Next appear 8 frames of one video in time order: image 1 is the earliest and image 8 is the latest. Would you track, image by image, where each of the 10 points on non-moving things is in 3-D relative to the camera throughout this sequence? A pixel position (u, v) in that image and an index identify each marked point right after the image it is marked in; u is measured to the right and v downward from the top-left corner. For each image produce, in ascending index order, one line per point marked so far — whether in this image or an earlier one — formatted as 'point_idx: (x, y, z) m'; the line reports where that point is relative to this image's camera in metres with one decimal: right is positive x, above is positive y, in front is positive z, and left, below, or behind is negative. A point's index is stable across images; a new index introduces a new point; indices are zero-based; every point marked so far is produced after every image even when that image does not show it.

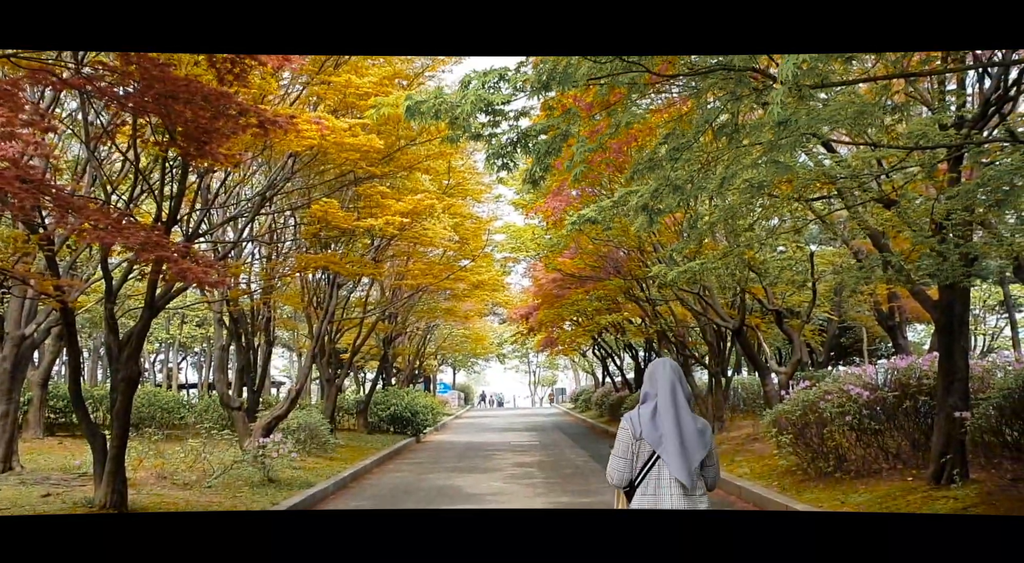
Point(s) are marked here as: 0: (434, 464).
0: (-1.5, -3.5, +14.6) m
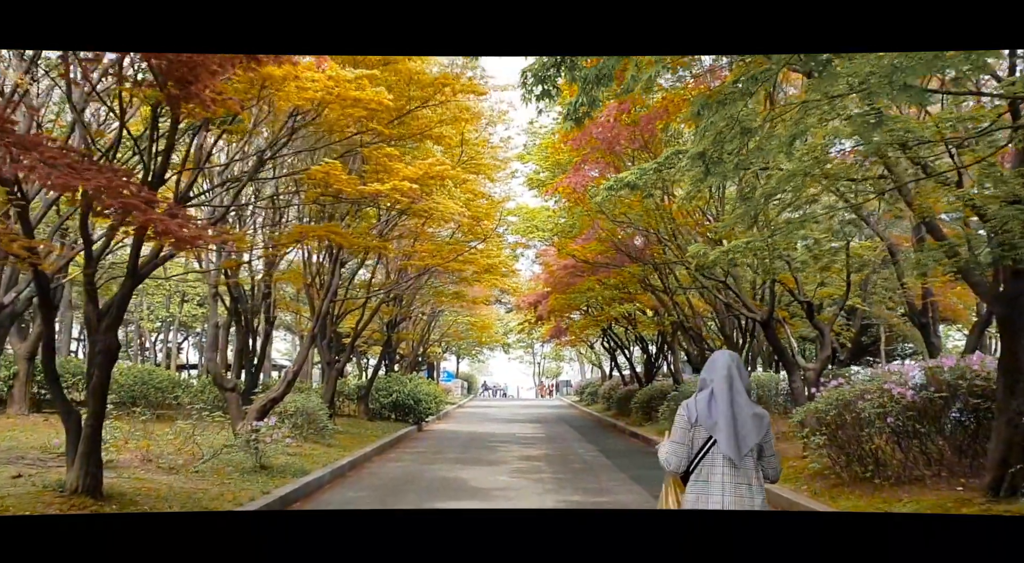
0: (-1.4, -3.2, +13.9) m
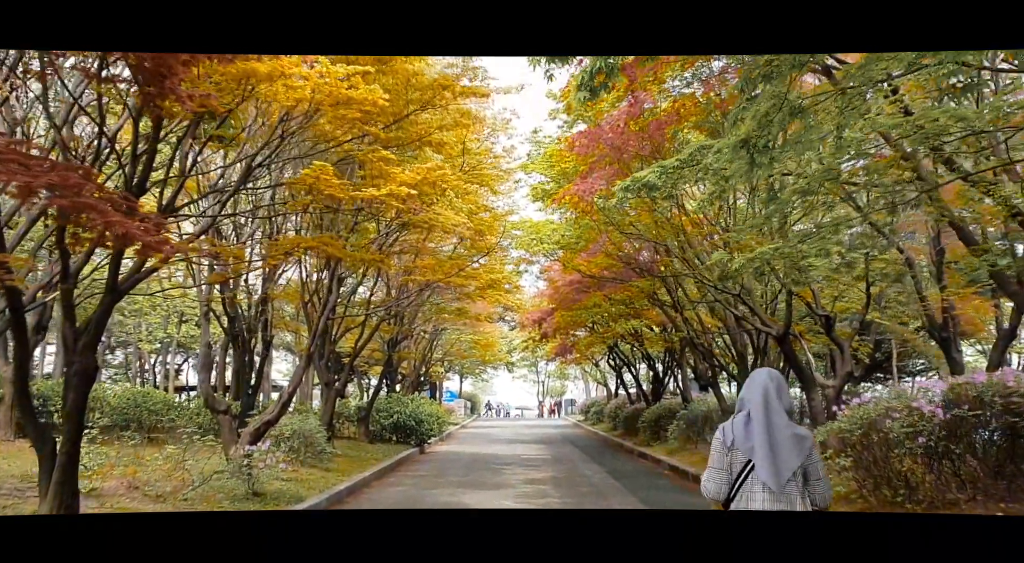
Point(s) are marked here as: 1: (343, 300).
0: (-1.3, -3.4, +13.4) m
1: (-3.3, -0.4, +15.0) m
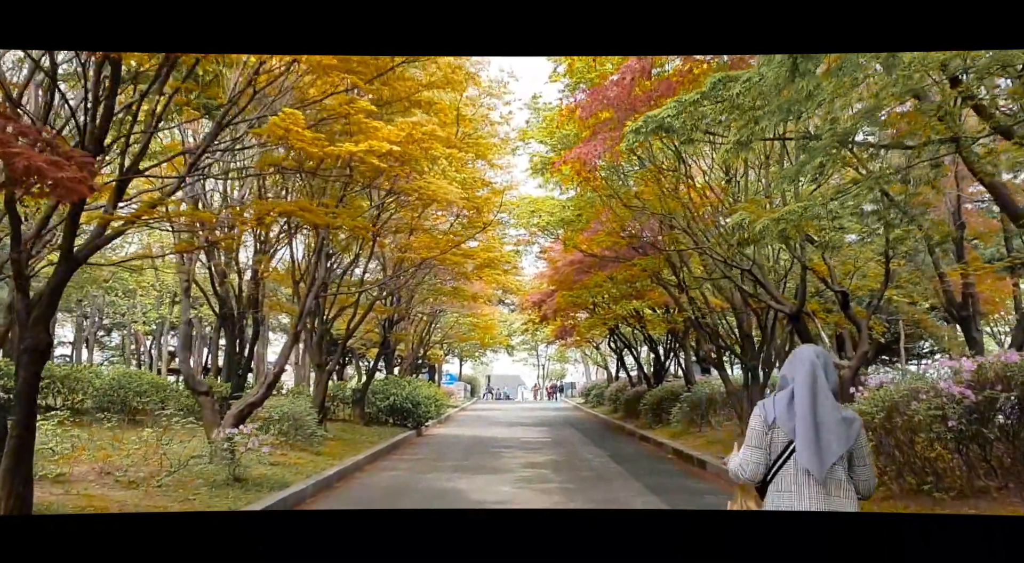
0: (-1.3, -3.1, +12.9) m
1: (-3.3, +0.1, +14.5) m
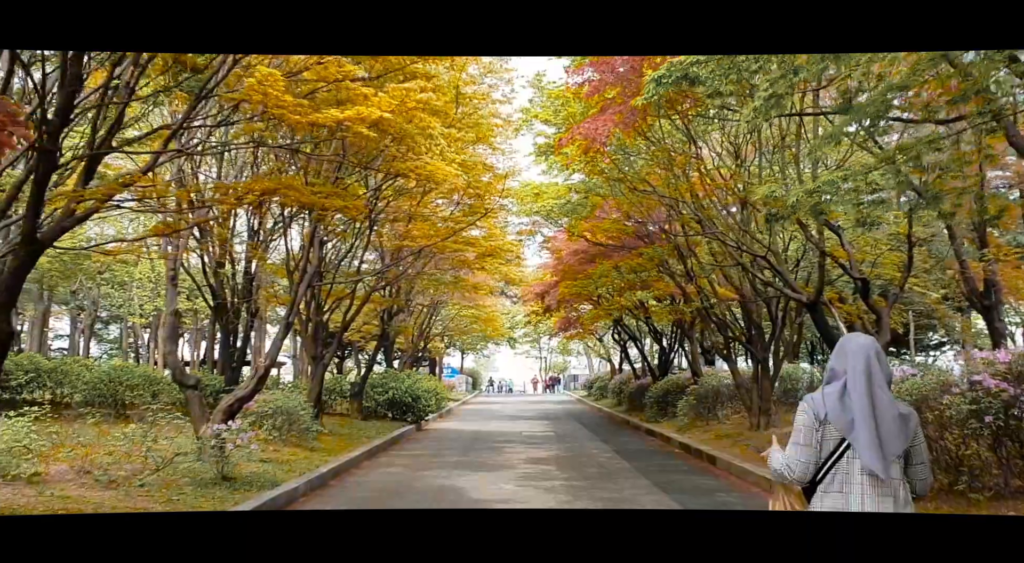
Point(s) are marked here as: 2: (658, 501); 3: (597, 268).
0: (-1.3, -2.9, +12.5) m
1: (-3.3, +0.3, +14.0) m
2: (+1.7, -2.5, +8.7) m
3: (+1.6, +0.3, +14.5) m
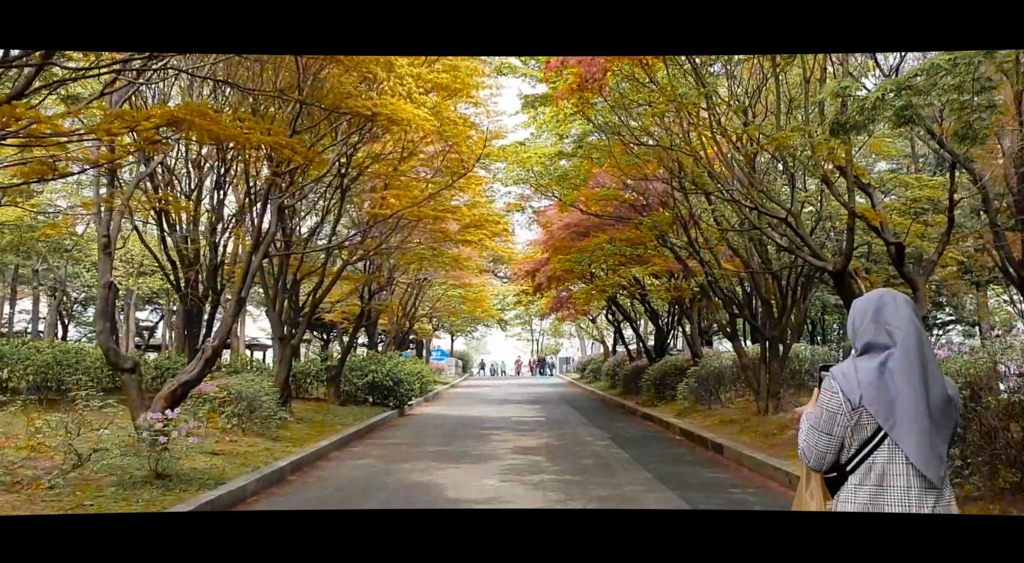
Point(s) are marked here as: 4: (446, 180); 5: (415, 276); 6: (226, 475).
0: (-1.5, -2.5, +11.4) m
1: (-3.5, +0.7, +12.8) m
2: (+1.5, -2.2, +7.6) m
3: (+1.4, +0.7, +13.4) m
4: (-1.0, +1.5, +11.7) m
5: (-2.5, +0.1, +19.4) m
6: (-2.9, -1.9, +7.7) m
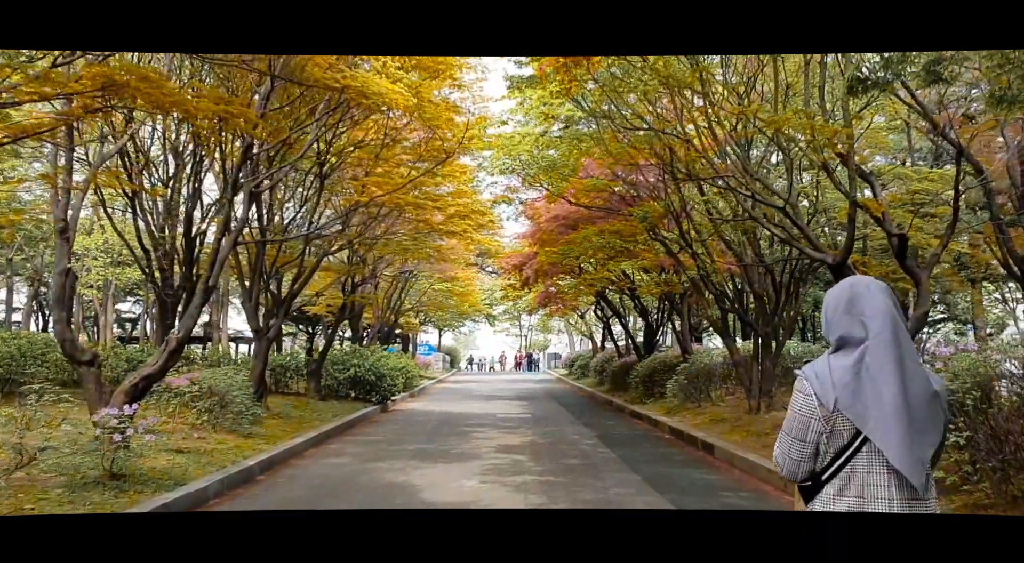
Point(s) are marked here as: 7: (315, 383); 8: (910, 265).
0: (-1.7, -2.3, +10.9) m
1: (-3.8, +0.9, +12.3) m
2: (+1.3, -2.1, +7.2) m
3: (+1.2, +0.9, +13.0) m
4: (-1.2, +1.7, +11.2) m
5: (-2.8, +0.3, +19.0) m
6: (-3.1, -1.8, +7.2) m
7: (-4.0, -2.1, +15.6) m
8: (+3.9, +0.2, +7.5) m
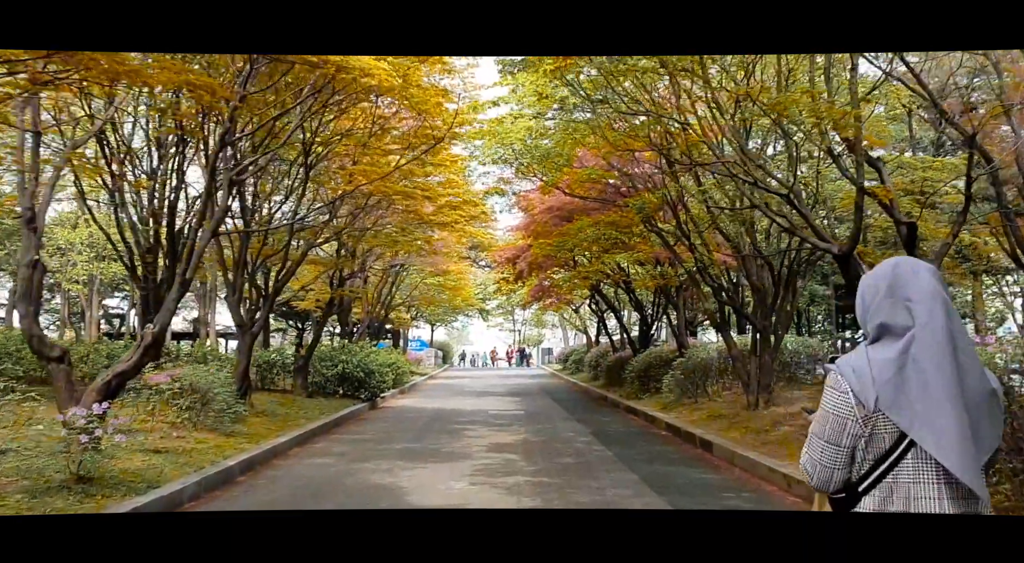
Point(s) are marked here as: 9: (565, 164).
0: (-1.8, -2.2, +10.6) m
1: (-3.9, +1.0, +11.9) m
2: (+1.2, -2.0, +6.9) m
3: (+1.0, +1.0, +12.6) m
4: (-1.3, +1.8, +10.8) m
5: (-3.0, +0.4, +18.6) m
6: (-3.1, -1.8, +6.9) m
7: (-4.2, -1.9, +15.2) m
8: (+3.8, +0.3, +7.2) m
9: (+0.7, +1.7, +11.1) m
